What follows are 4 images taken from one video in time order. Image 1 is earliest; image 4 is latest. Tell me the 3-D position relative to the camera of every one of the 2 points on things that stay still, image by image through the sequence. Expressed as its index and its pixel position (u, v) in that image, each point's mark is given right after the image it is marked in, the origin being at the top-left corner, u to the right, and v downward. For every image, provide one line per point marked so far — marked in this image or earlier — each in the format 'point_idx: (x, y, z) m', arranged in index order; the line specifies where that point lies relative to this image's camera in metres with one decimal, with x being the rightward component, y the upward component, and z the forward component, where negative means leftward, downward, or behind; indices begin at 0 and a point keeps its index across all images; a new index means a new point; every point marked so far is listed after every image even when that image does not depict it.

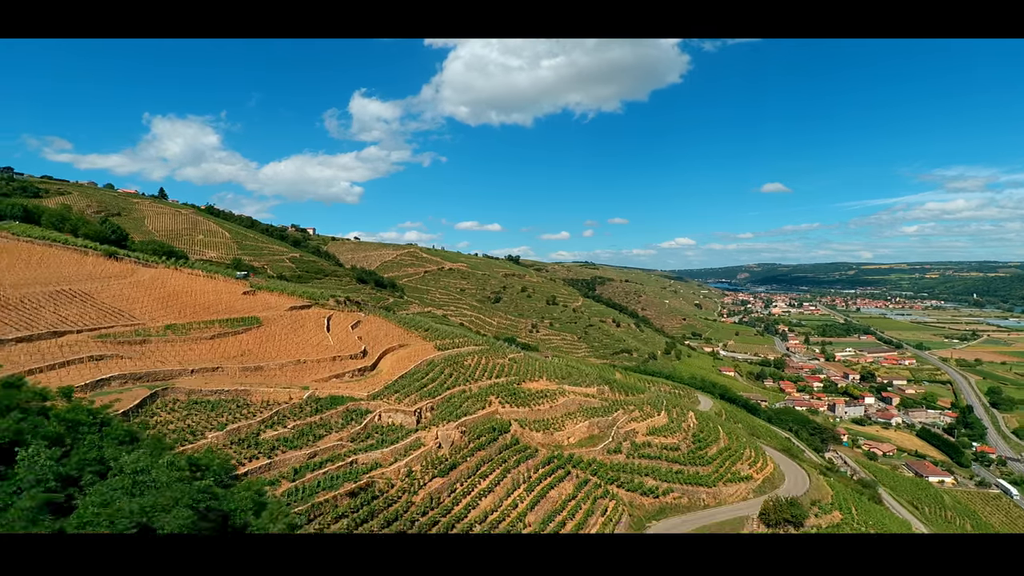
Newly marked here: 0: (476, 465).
0: (-0.8, -4.4, +10.5) m
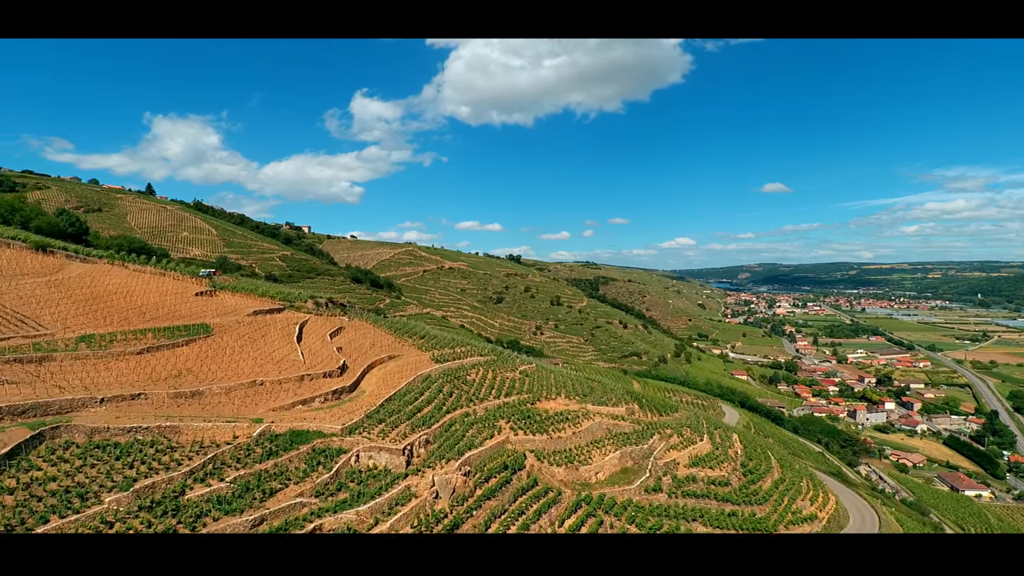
0: (-0.6, -4.3, +8.6) m
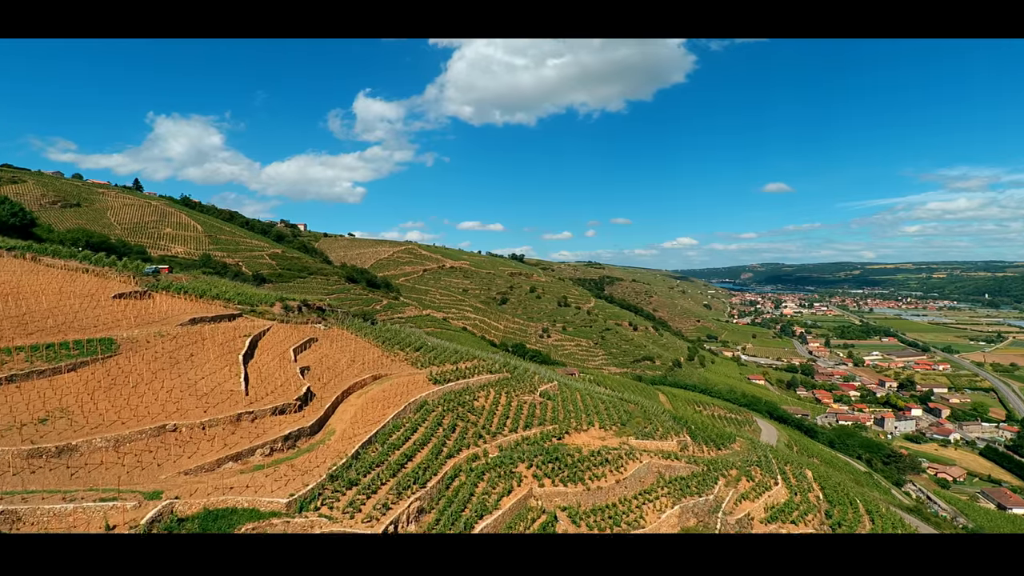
0: (-0.2, -4.4, +6.5) m
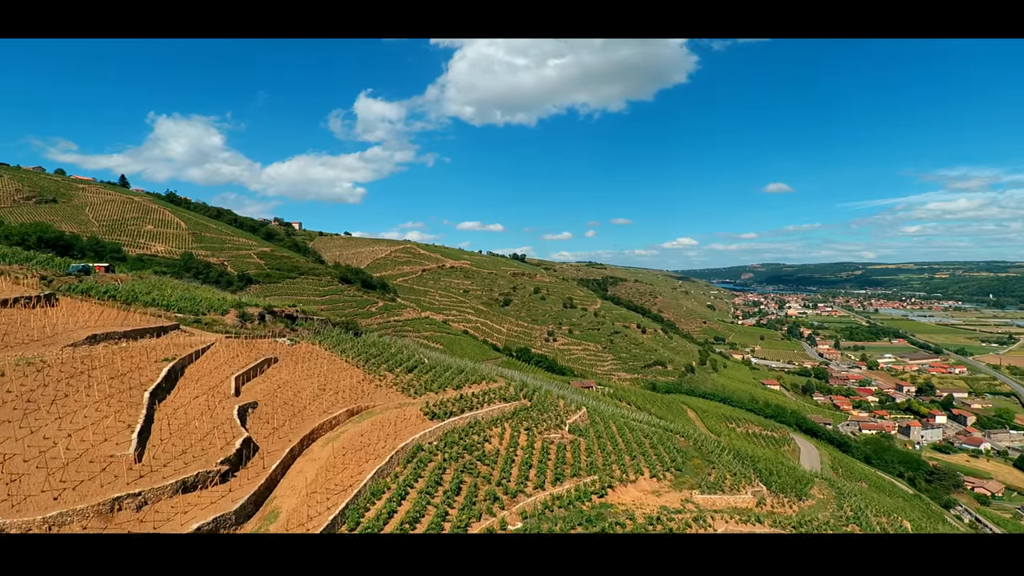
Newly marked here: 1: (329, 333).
0: (+0.1, -4.4, +4.7) m
1: (-7.1, -1.3, +17.0) m
